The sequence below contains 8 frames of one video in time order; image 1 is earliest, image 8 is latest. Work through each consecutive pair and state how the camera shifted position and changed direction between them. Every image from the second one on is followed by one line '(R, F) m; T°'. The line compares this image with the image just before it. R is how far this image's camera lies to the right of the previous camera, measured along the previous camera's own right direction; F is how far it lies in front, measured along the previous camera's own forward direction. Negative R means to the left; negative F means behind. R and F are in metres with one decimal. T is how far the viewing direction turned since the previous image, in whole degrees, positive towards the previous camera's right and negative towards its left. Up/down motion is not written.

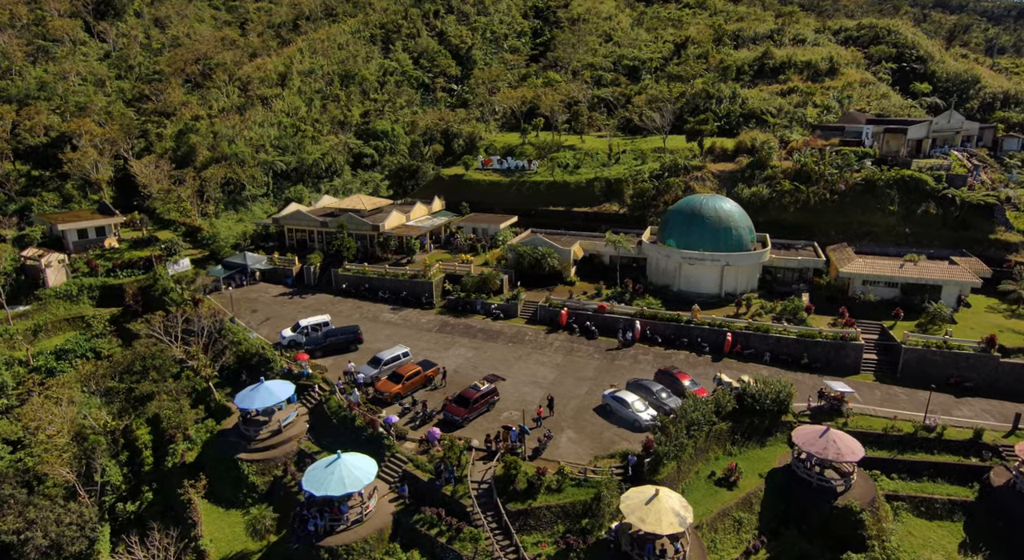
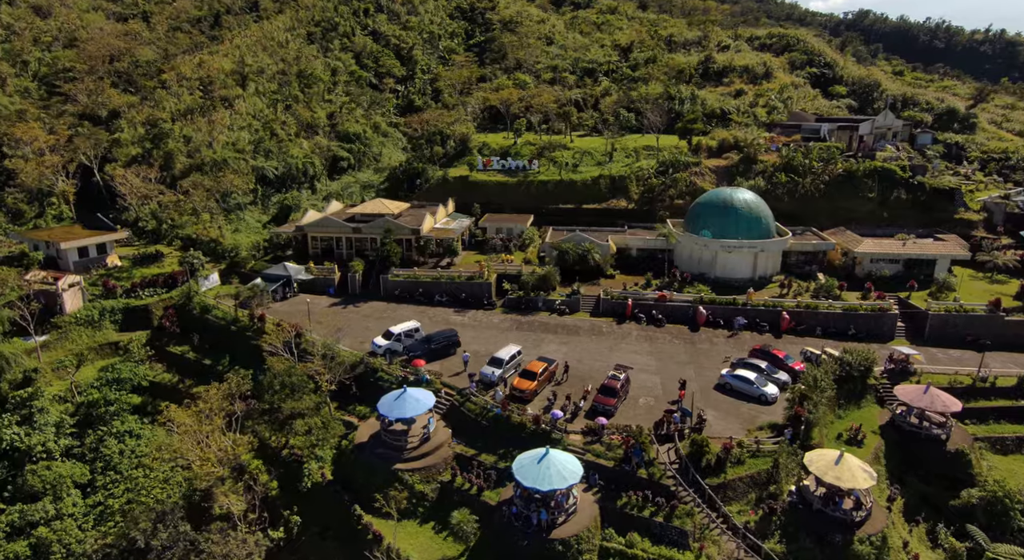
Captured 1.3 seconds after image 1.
(-11.5, +0.2) m; +11°
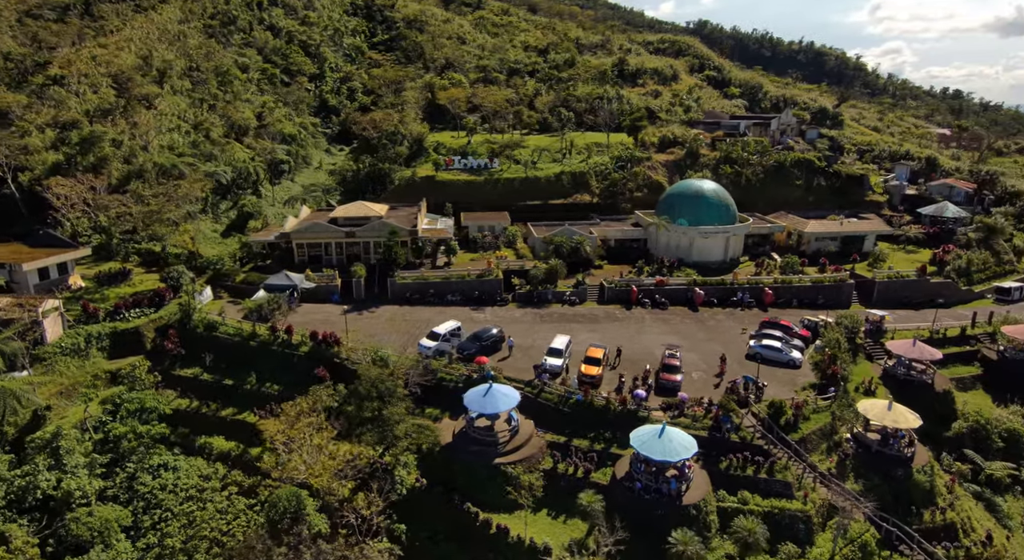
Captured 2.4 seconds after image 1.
(-9.4, +0.2) m; +12°
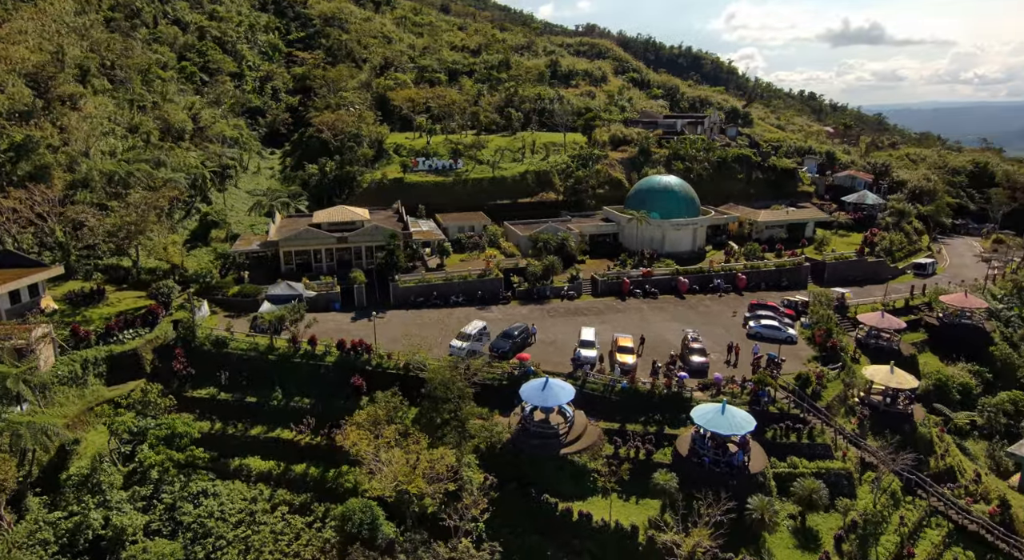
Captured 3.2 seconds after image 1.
(-7.0, 0.0) m; +10°
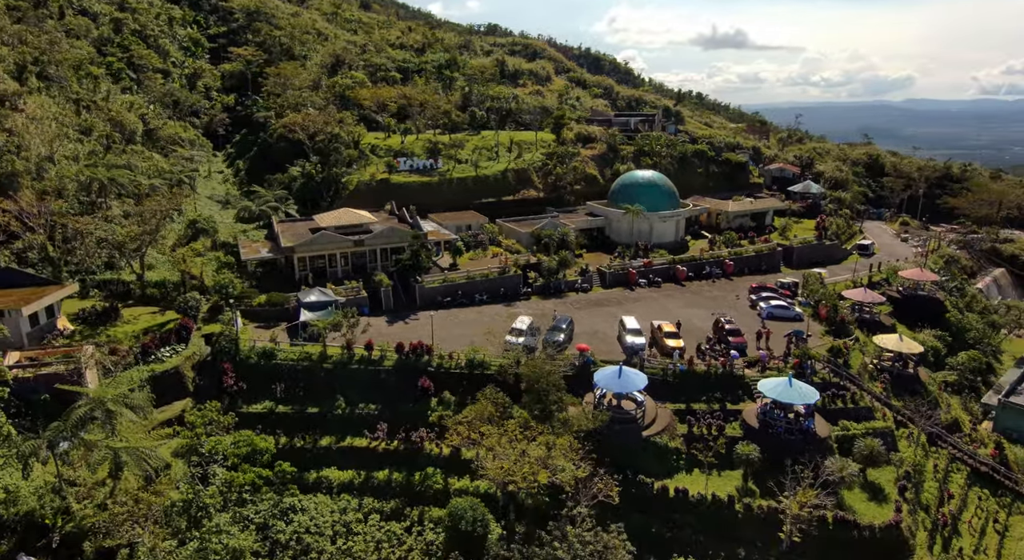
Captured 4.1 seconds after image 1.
(-8.0, 0.0) m; +9°
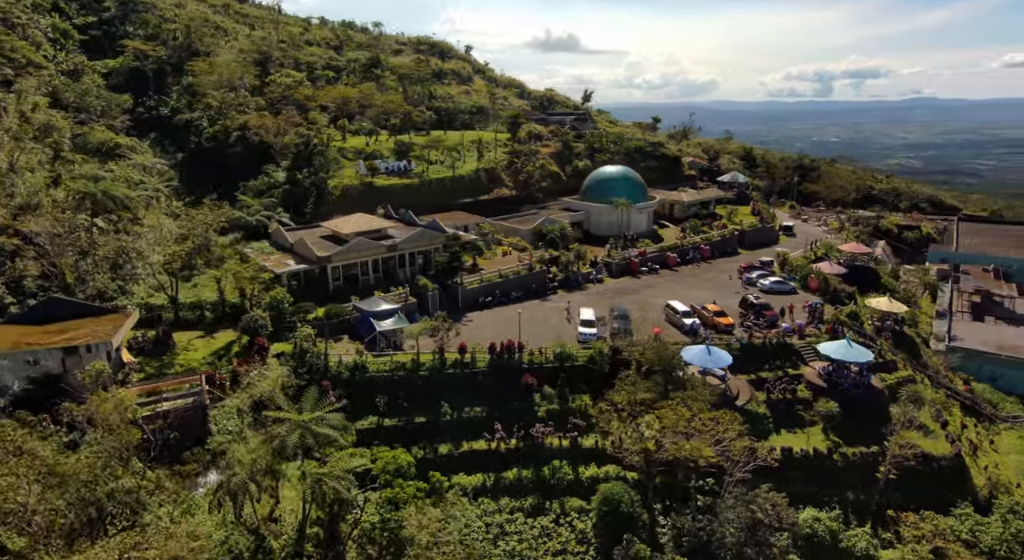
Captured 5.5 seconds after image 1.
(-11.6, +0.7) m; +13°
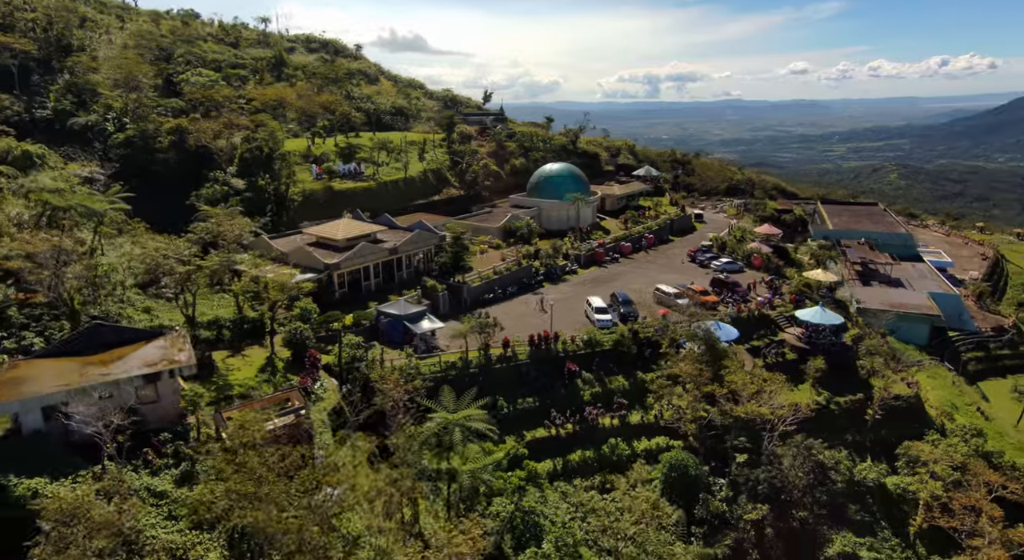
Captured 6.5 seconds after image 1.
(-8.9, -0.2) m; +13°
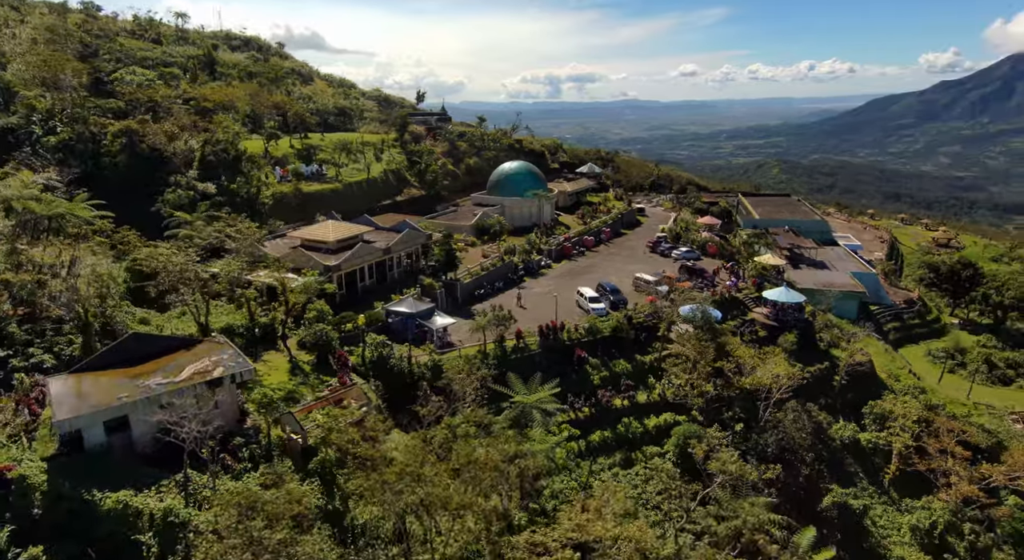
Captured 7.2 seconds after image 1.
(-5.2, -0.8) m; +8°
